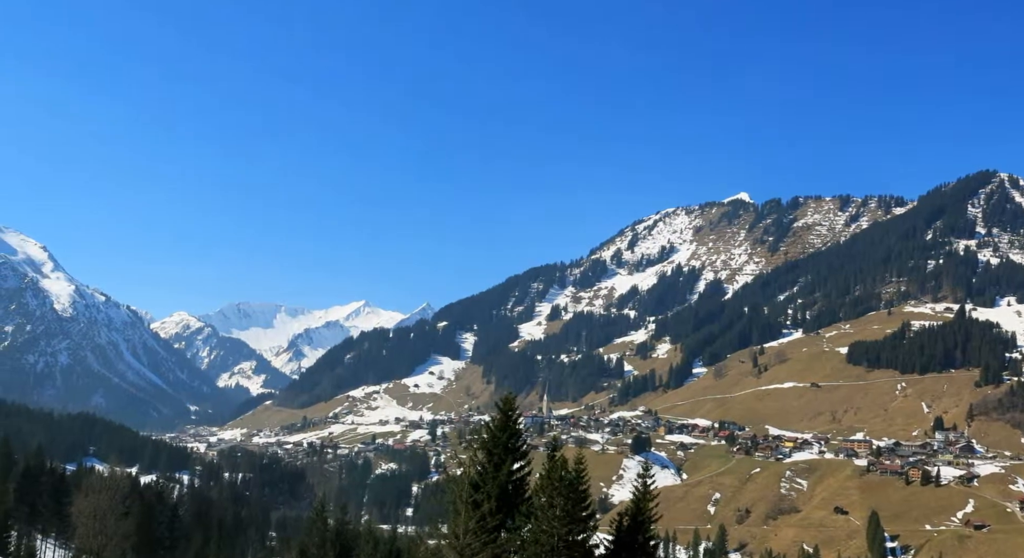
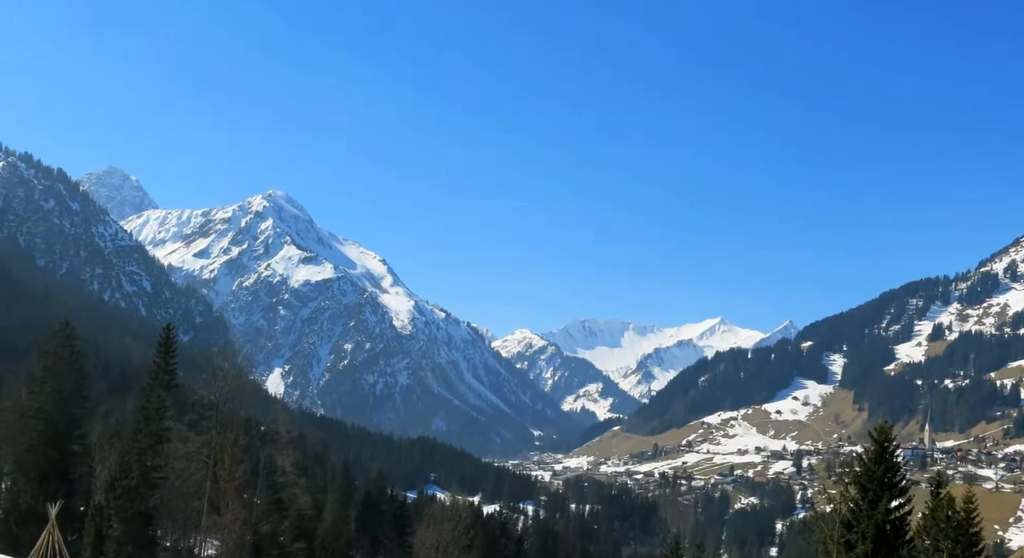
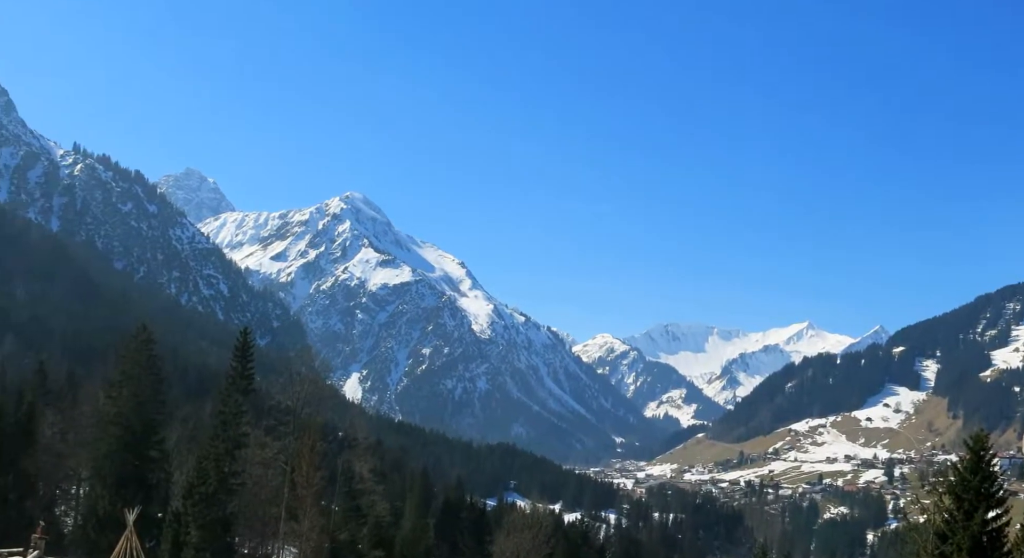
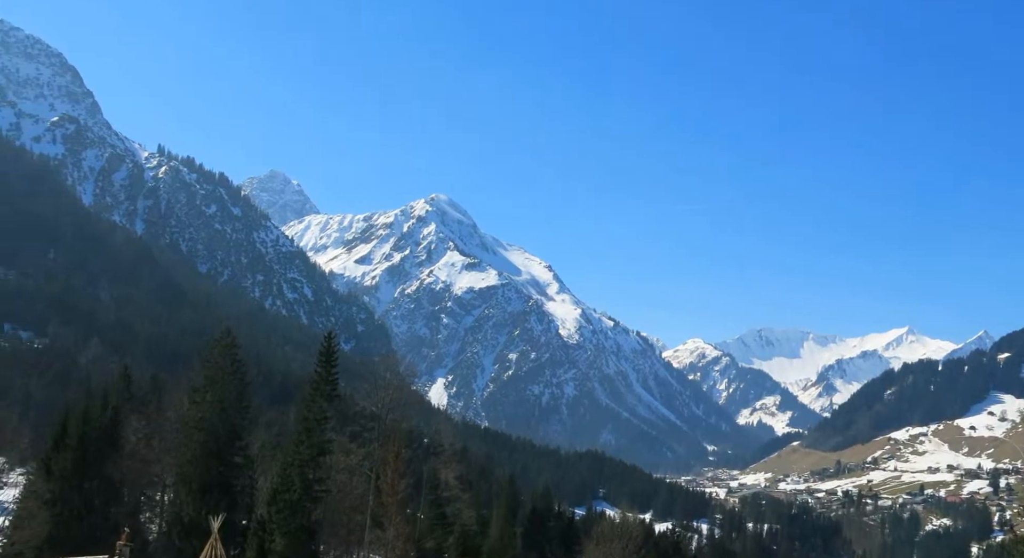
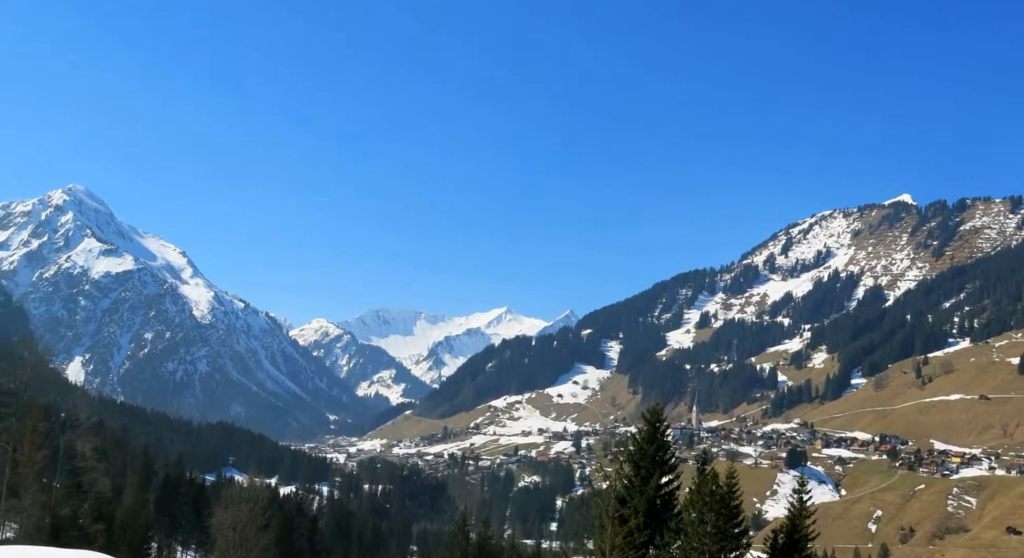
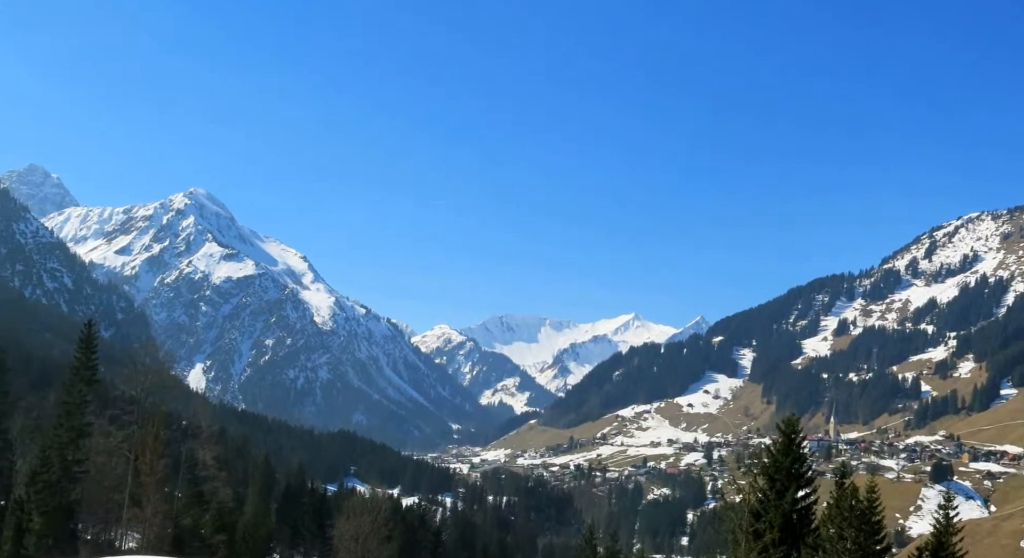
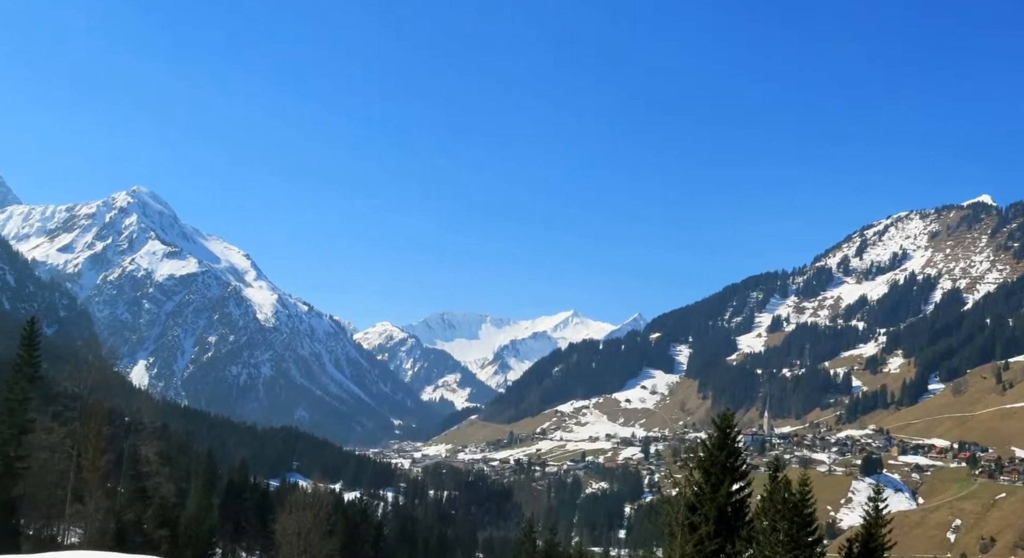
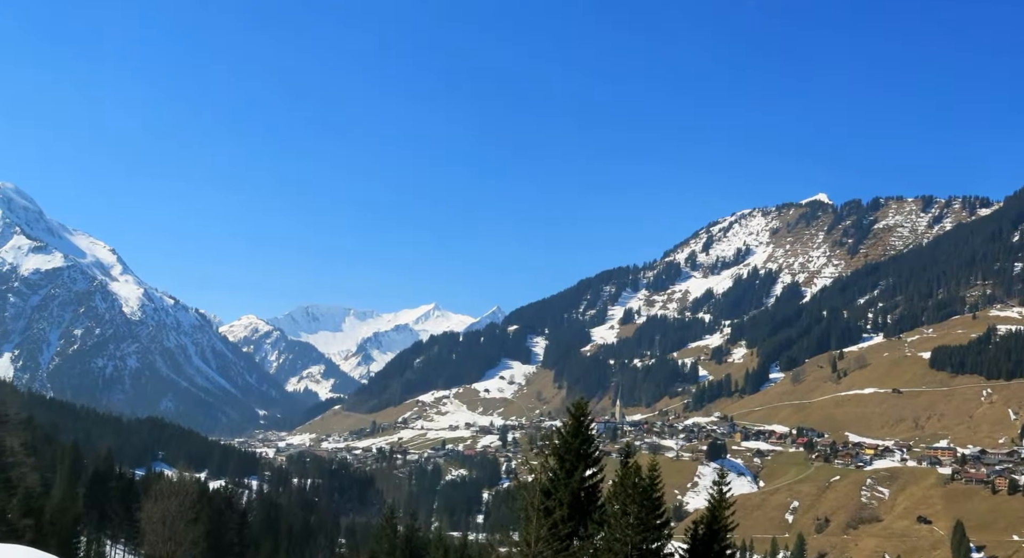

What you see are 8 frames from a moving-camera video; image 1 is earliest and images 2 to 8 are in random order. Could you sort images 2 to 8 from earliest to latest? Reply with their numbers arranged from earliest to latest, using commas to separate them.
8, 5, 7, 6, 2, 3, 4
